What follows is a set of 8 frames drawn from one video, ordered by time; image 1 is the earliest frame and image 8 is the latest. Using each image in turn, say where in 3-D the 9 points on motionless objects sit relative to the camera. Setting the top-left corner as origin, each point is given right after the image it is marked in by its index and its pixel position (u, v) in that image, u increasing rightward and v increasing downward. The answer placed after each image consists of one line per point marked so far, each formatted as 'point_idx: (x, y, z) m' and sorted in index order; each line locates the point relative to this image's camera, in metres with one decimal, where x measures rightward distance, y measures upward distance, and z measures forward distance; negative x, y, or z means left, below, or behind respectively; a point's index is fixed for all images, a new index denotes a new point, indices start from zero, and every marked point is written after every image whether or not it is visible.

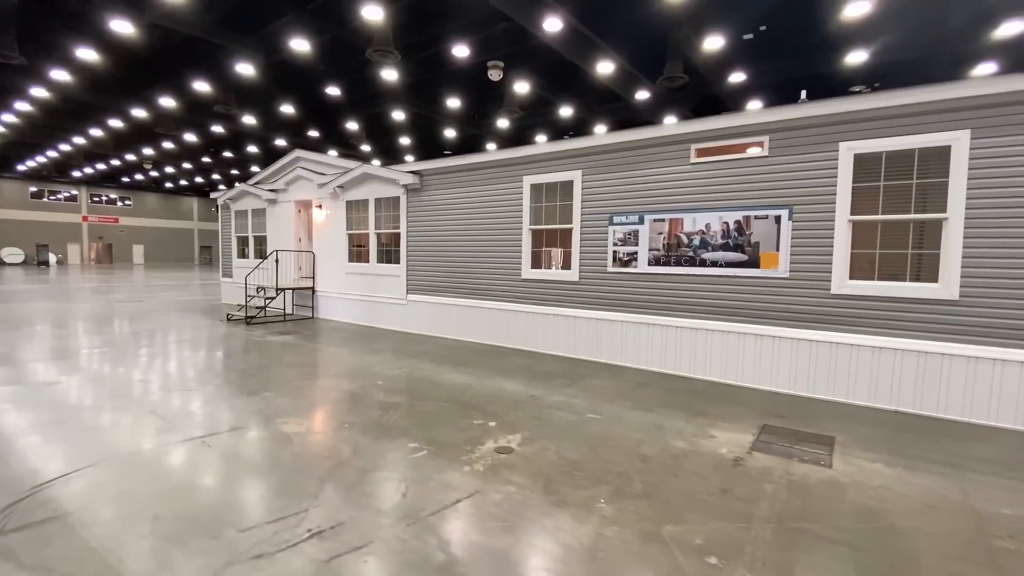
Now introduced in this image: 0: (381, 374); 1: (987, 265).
0: (-1.8, -1.2, +6.6) m
1: (+4.9, +0.2, +5.0) m
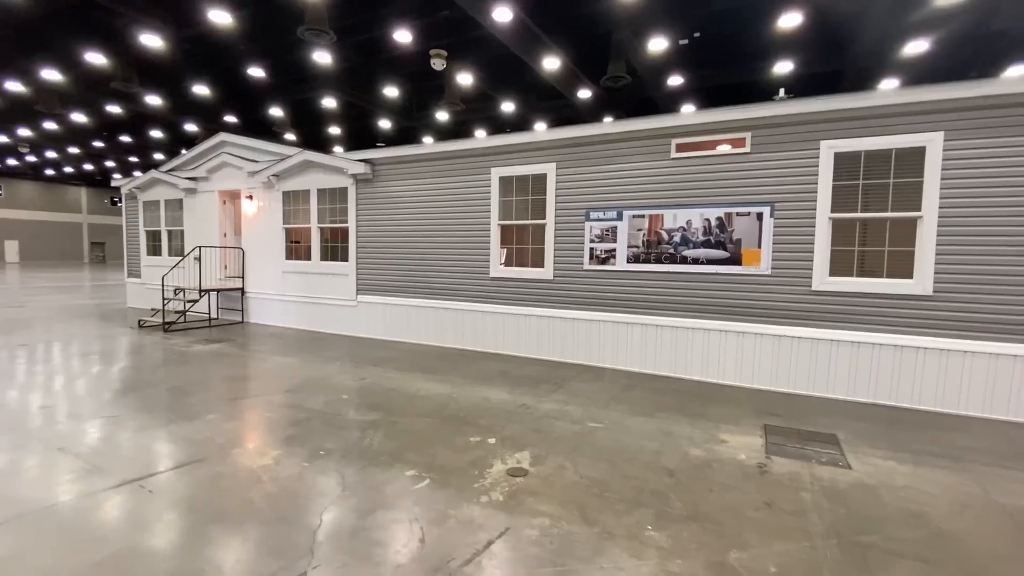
0: (-2.0, -1.2, +5.9) m
1: (+4.8, +0.3, +5.2) m
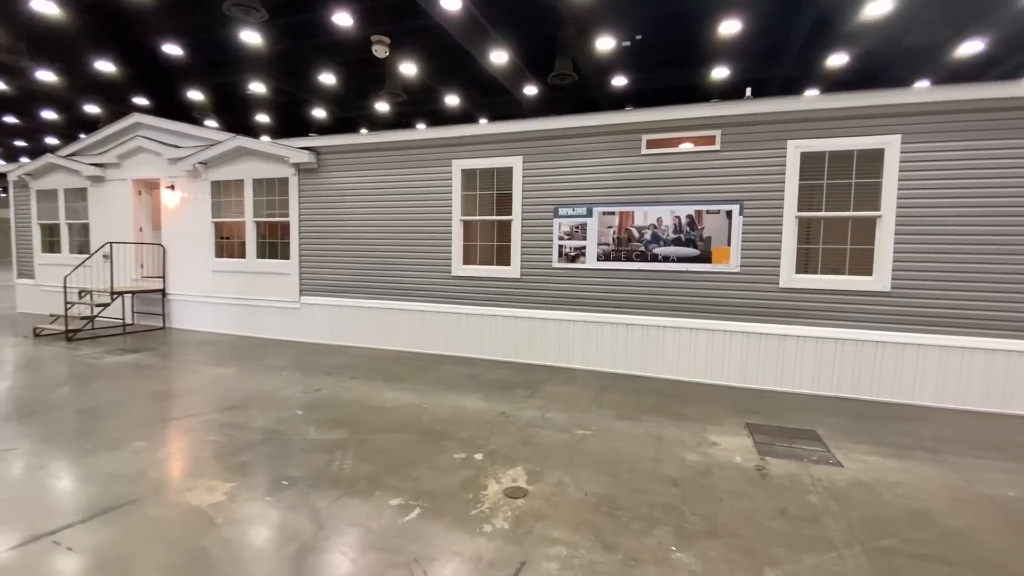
0: (-2.3, -1.2, +5.2) m
1: (+4.5, +0.3, +5.4) m
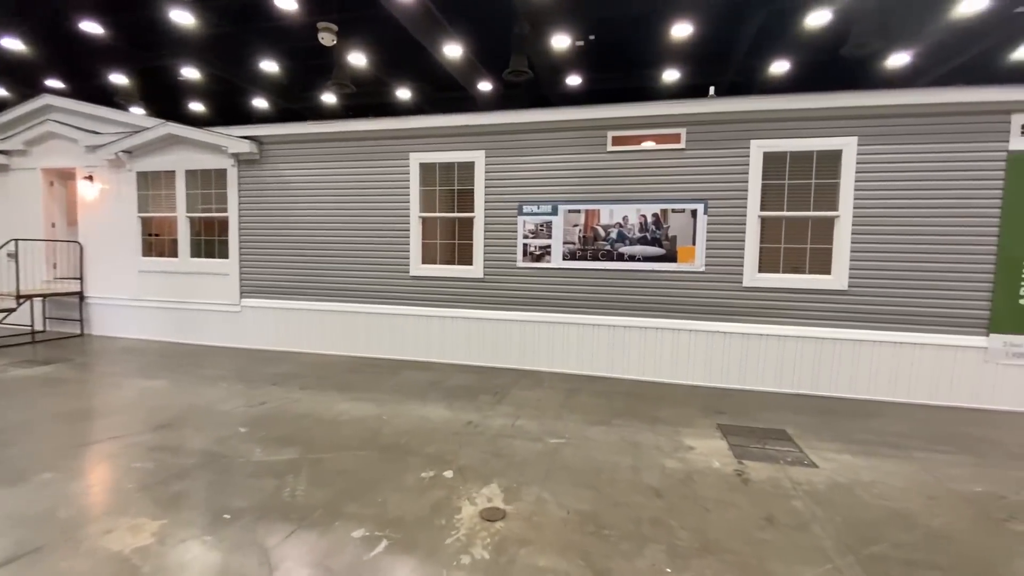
0: (-2.7, -1.2, +4.7) m
1: (+4.1, +0.3, +5.6) m
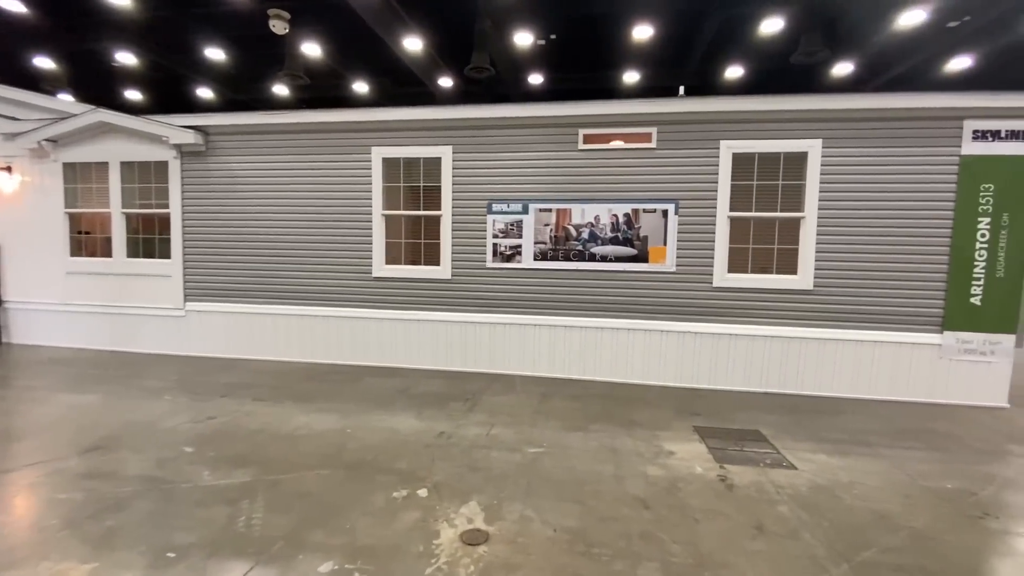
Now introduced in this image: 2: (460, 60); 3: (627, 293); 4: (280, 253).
0: (-2.9, -1.3, +4.3) m
1: (+3.8, +0.3, +5.7) m
2: (-1.2, +5.6, +11.9) m
3: (+1.4, -0.1, +6.2) m
4: (-3.3, +0.5, +6.9) m
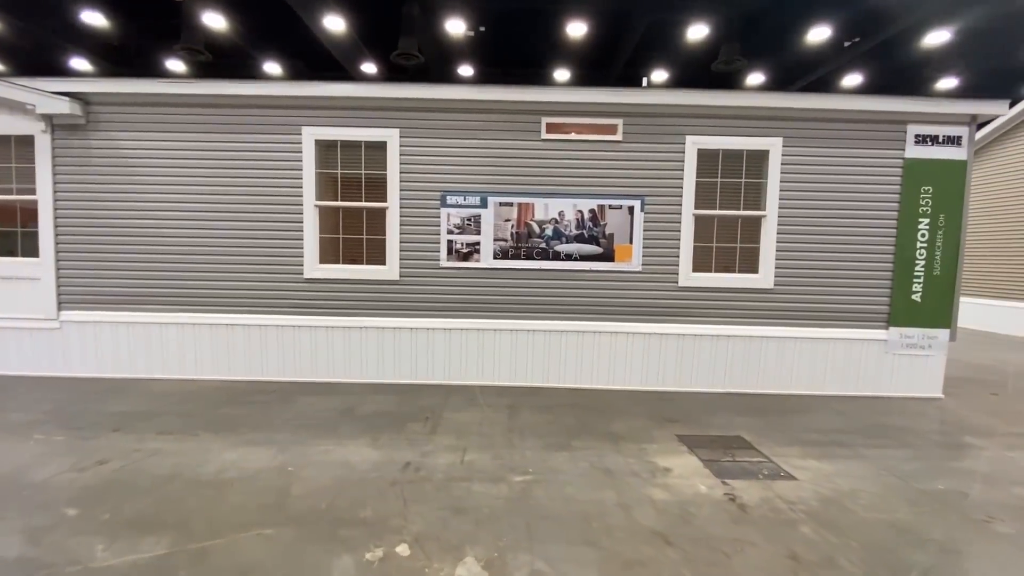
0: (-3.0, -1.3, +3.3) m
1: (+3.3, +0.4, +5.7) m
2: (-2.7, +5.6, +11.0) m
3: (+0.9, -0.1, +5.8) m
4: (-3.9, +0.5, +5.8) m
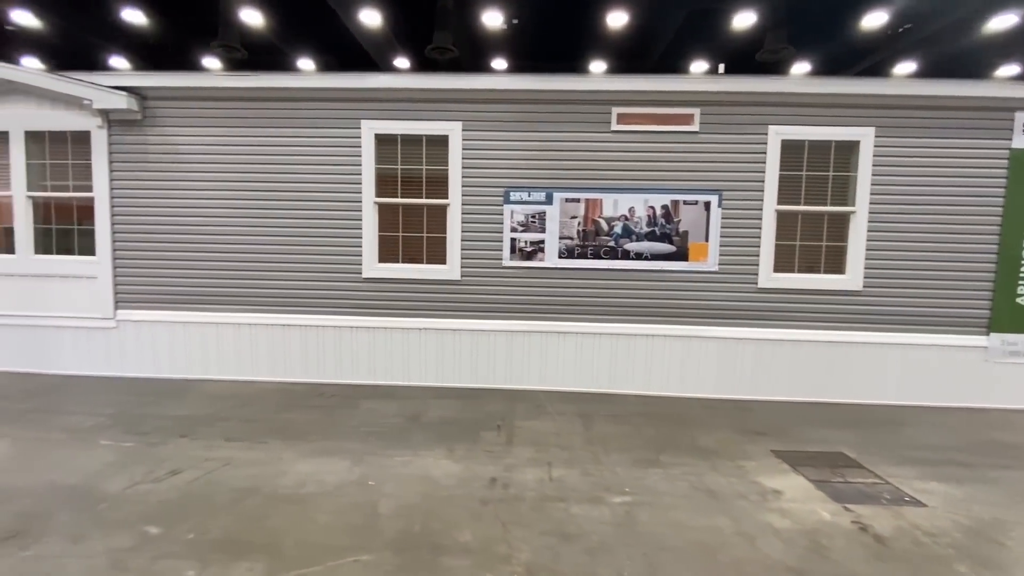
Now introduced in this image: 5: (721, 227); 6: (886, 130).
0: (-2.4, -1.3, +3.1) m
1: (+4.1, +0.3, +5.3) m
2: (-1.7, +5.6, +10.8) m
3: (+1.7, -0.1, +5.5) m
4: (-3.1, +0.5, +5.7) m
5: (+2.3, +0.7, +5.4) m
6: (+4.0, +1.7, +5.2) m
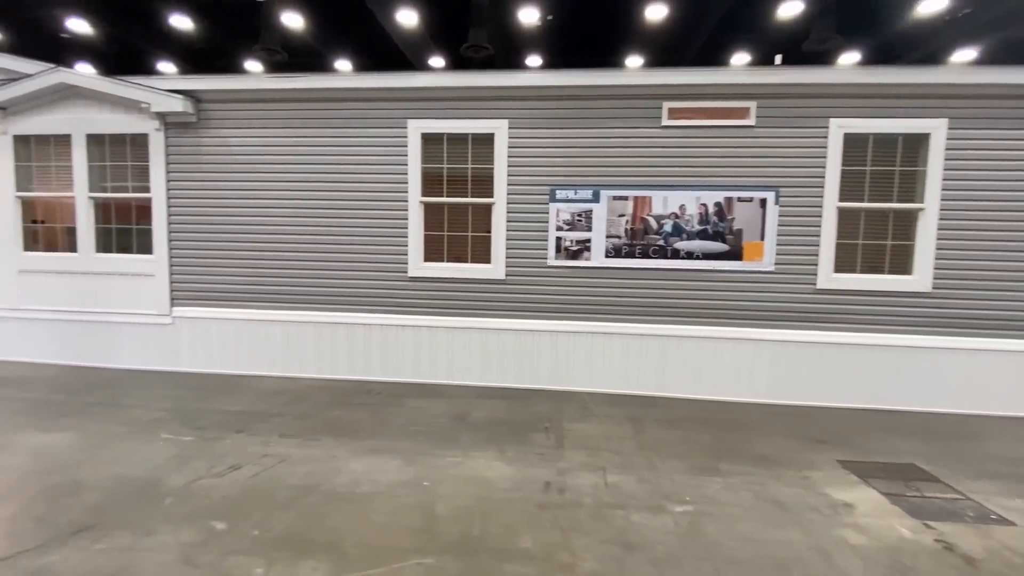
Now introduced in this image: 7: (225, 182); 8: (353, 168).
0: (-2.0, -1.3, +3.2) m
1: (+4.6, +0.3, +5.0) m
2: (-0.8, +5.6, +10.7) m
3: (+2.2, -0.1, +5.3) m
4: (-2.6, +0.5, +5.8) m
5: (+2.8, +0.7, +5.2) m
6: (+4.5, +1.7, +4.9) m
7: (-3.4, +1.2, +5.8) m
8: (-1.8, +1.4, +5.6) m
